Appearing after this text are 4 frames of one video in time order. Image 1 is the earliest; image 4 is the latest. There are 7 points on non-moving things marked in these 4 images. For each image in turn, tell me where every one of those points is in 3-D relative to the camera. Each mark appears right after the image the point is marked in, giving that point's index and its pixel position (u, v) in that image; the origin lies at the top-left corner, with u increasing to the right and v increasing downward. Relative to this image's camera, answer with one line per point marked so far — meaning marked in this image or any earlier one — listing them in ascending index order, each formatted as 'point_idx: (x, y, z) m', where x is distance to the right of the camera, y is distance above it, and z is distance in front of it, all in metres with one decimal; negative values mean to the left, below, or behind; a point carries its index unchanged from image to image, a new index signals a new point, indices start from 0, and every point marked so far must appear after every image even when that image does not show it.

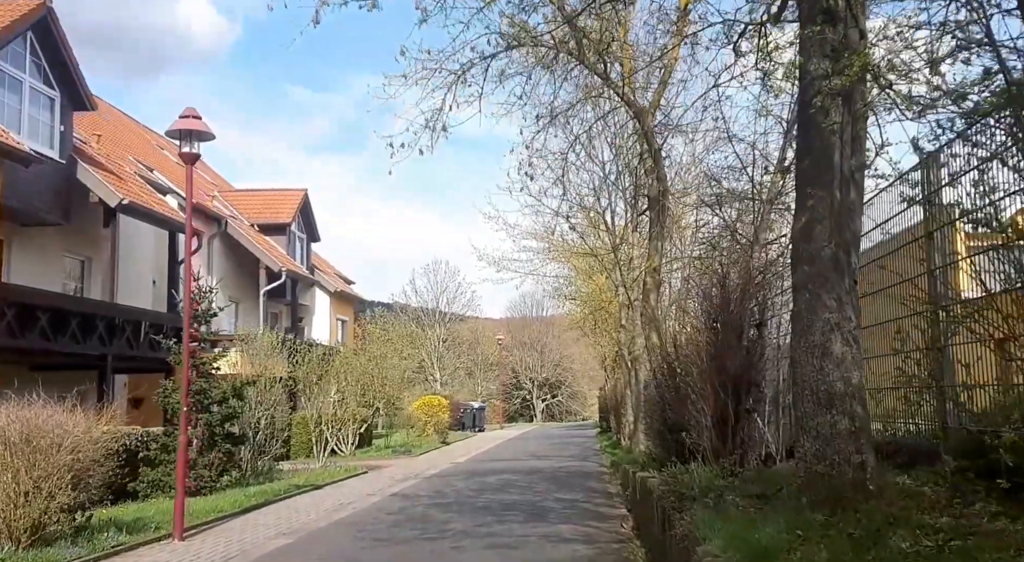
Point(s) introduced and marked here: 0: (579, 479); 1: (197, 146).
0: (+1.4, -4.1, +18.5) m
1: (-4.1, +1.7, +11.7) m
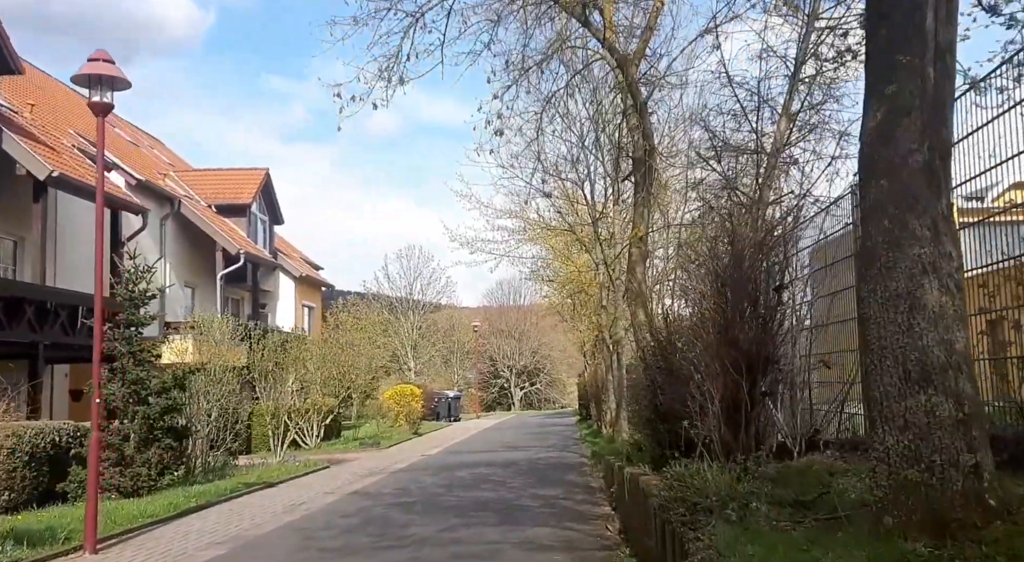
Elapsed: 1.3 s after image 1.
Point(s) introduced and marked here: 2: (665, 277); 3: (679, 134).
0: (+0.9, -3.6, +17.1) m
1: (-4.5, +2.1, +10.0) m
2: (+2.0, 0.0, +11.1) m
3: (+2.4, +2.1, +12.9) m
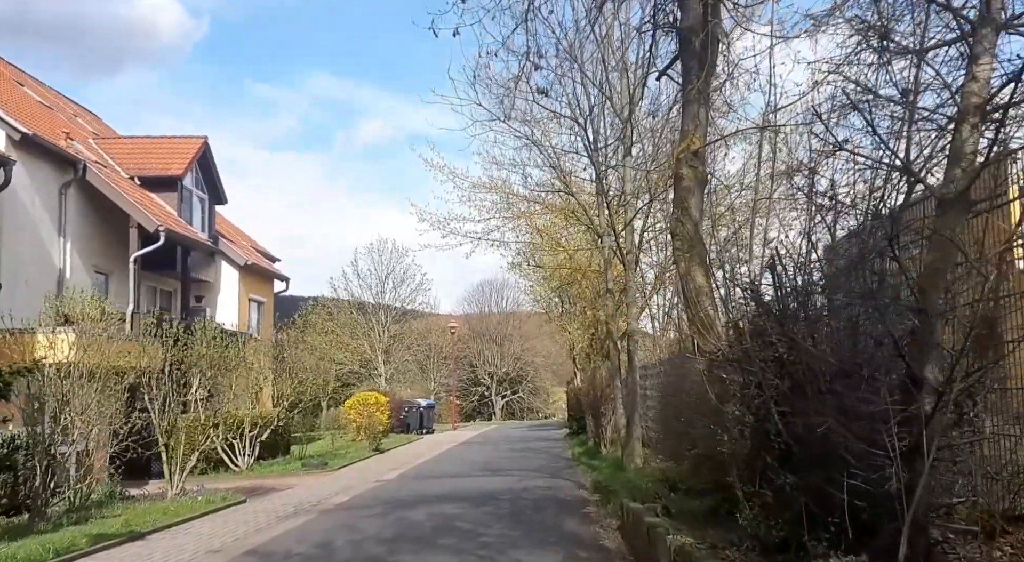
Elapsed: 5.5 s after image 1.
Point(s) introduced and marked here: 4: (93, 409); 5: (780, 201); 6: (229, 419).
0: (+0.5, -3.2, +12.3) m
1: (-4.7, +2.6, +5.2) m
2: (+1.8, +0.5, +6.4) m
3: (+2.2, +2.6, +8.2) m
4: (-6.3, -1.9, +13.3) m
5: (+1.8, +0.5, +6.4) m
6: (-5.8, -2.8, +18.4) m
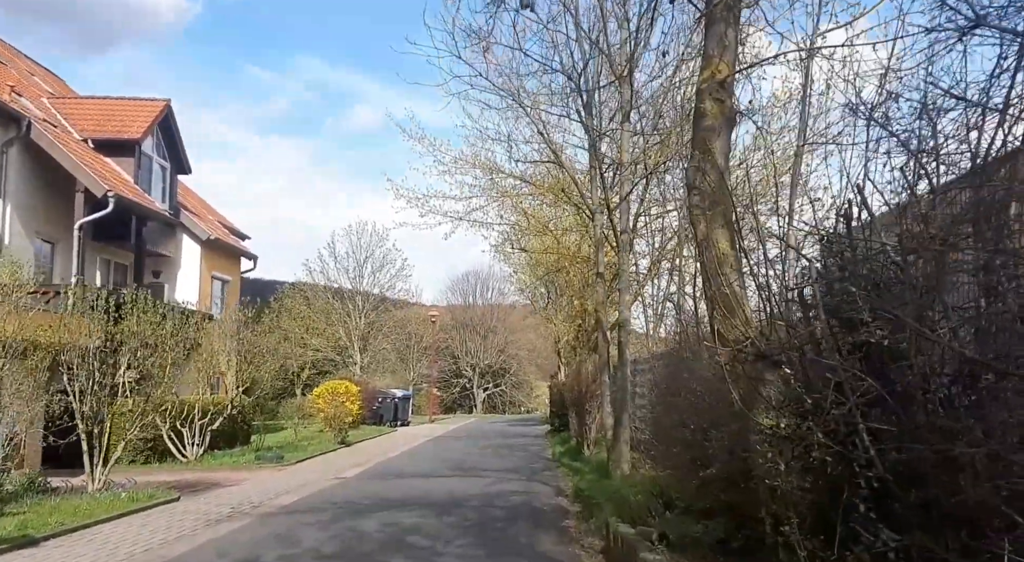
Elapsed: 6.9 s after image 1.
0: (+0.2, -2.9, +10.6) m
1: (-4.8, +3.0, +3.4) m
2: (+1.6, +0.7, +4.7) m
3: (+2.1, +2.8, +6.5) m
4: (-6.6, -1.4, +11.5) m
5: (+1.6, +0.7, +4.7) m
6: (-6.3, -2.3, +16.6) m
